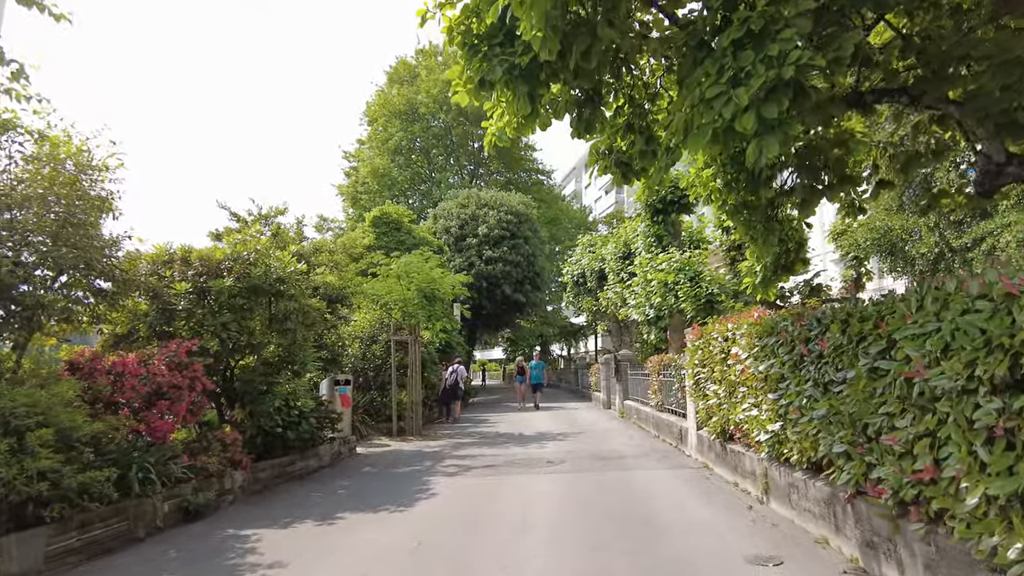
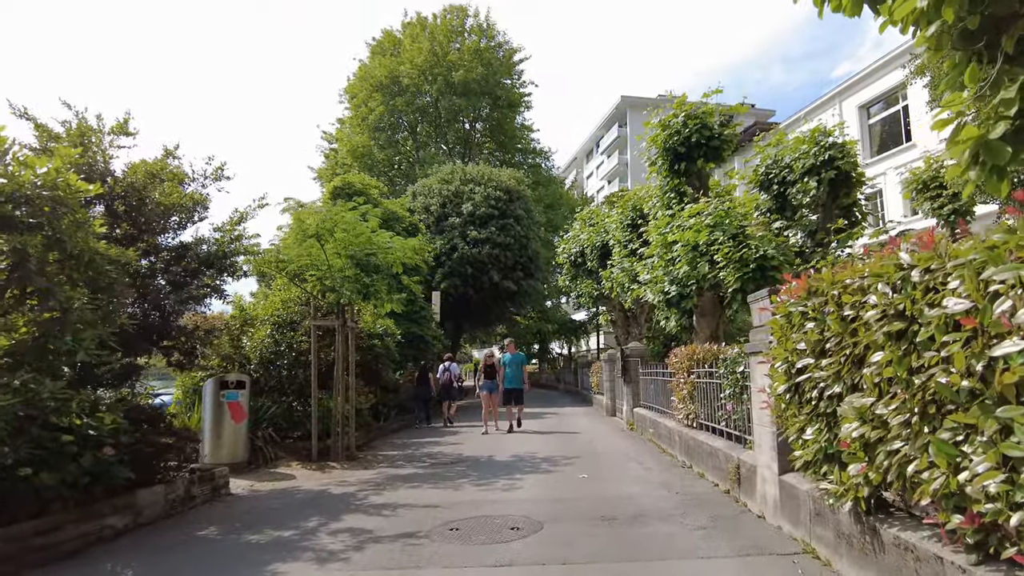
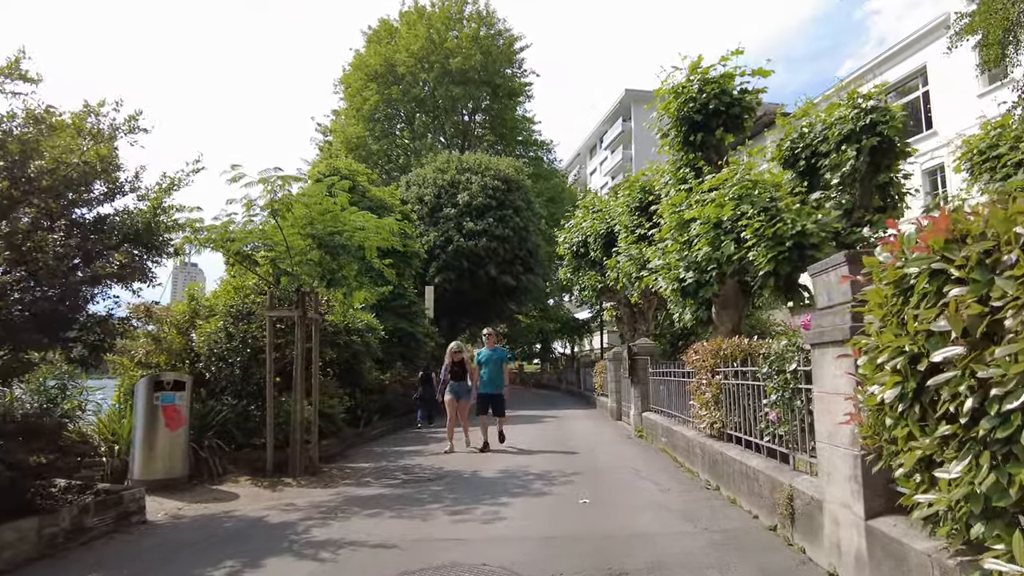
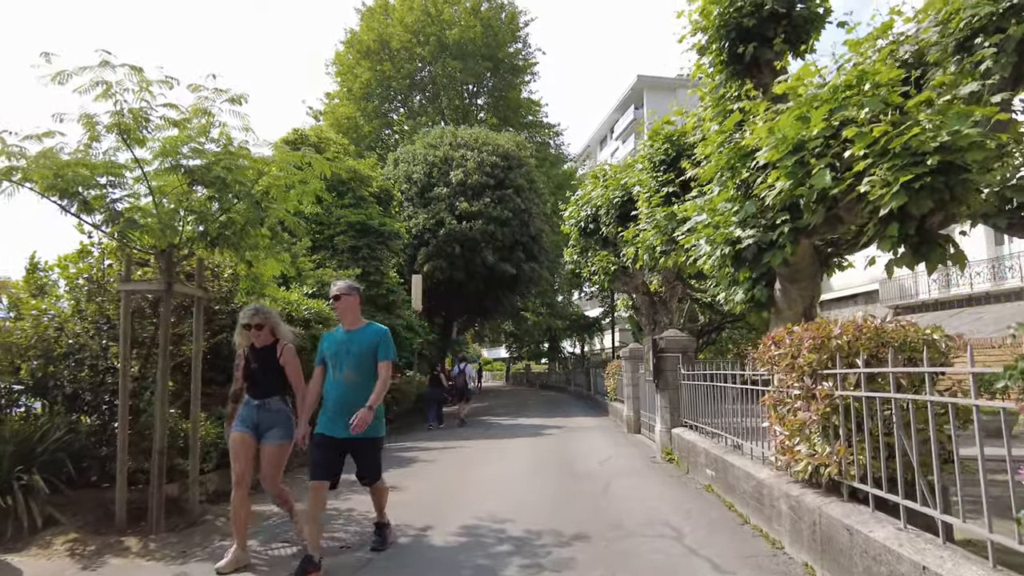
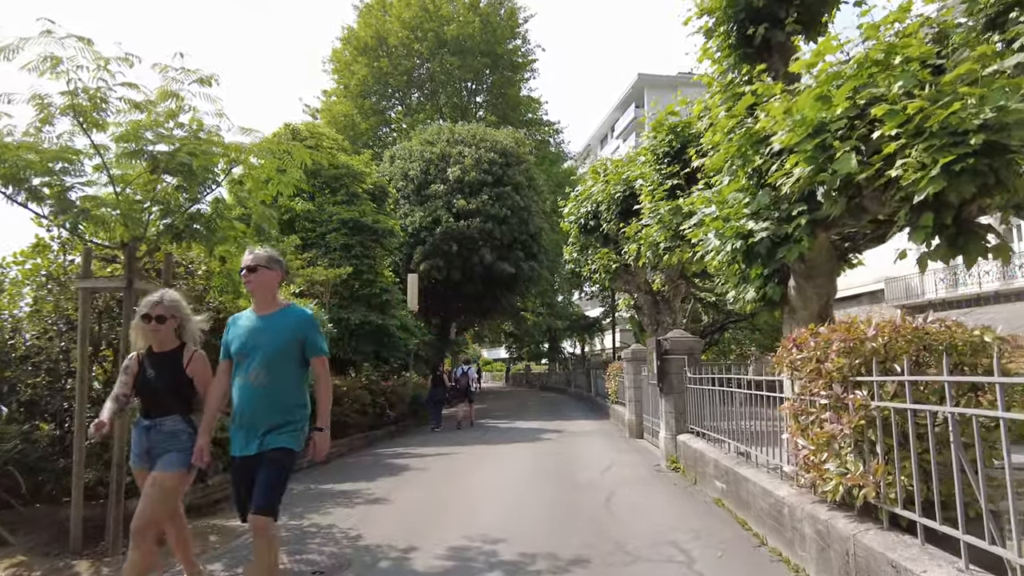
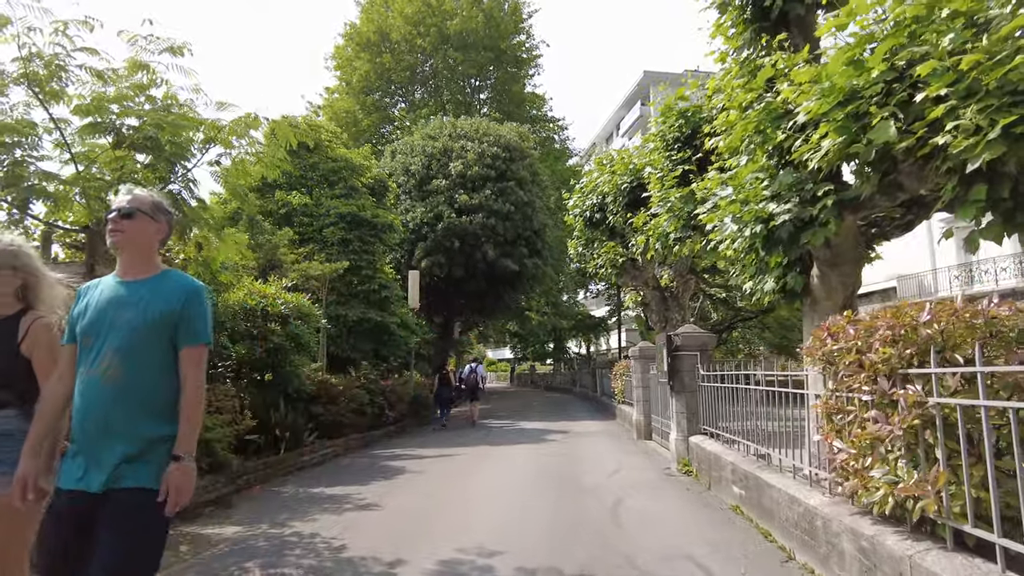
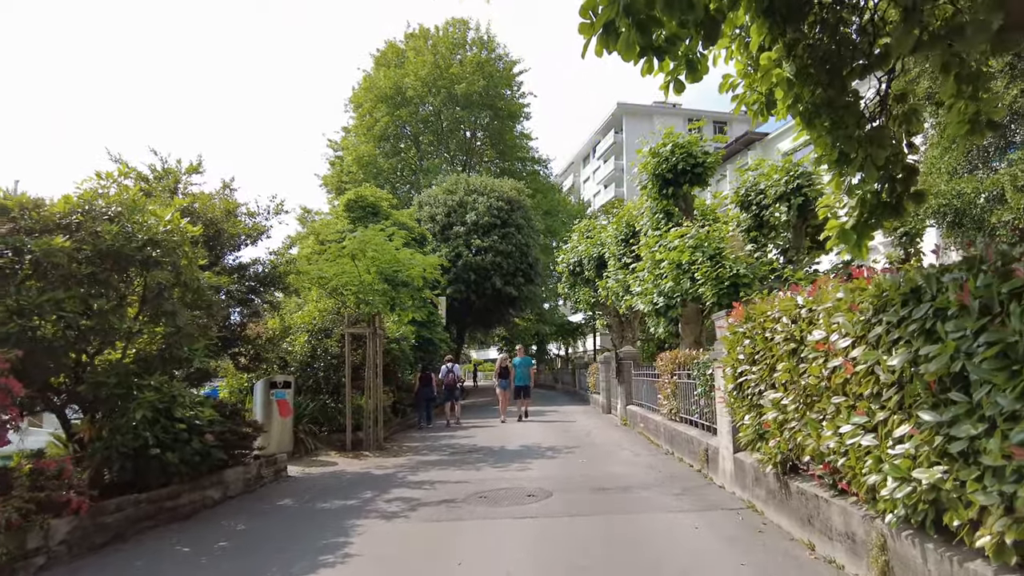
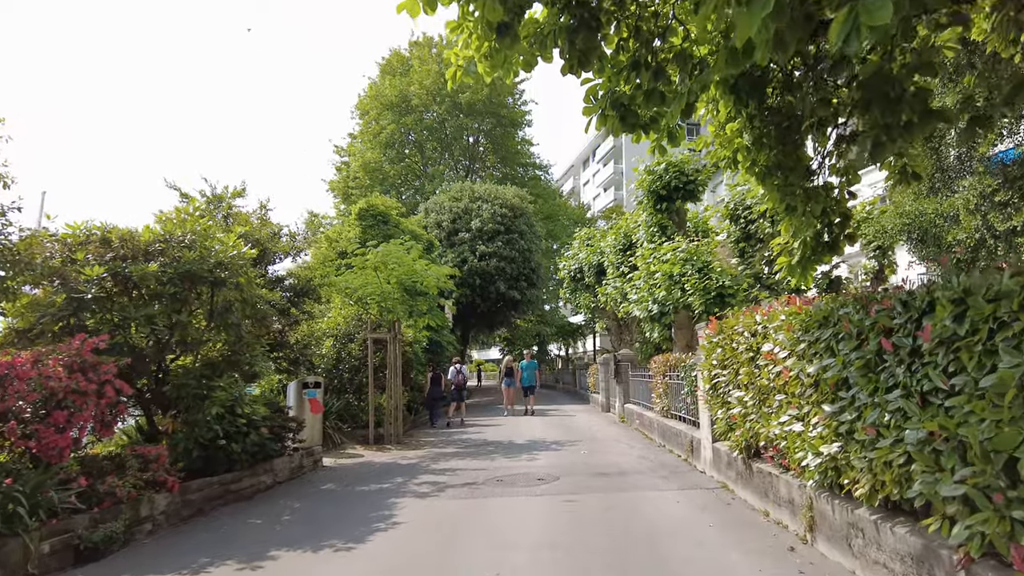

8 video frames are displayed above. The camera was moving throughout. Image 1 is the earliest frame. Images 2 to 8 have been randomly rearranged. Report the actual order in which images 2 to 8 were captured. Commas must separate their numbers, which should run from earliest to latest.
8, 7, 2, 3, 4, 5, 6
